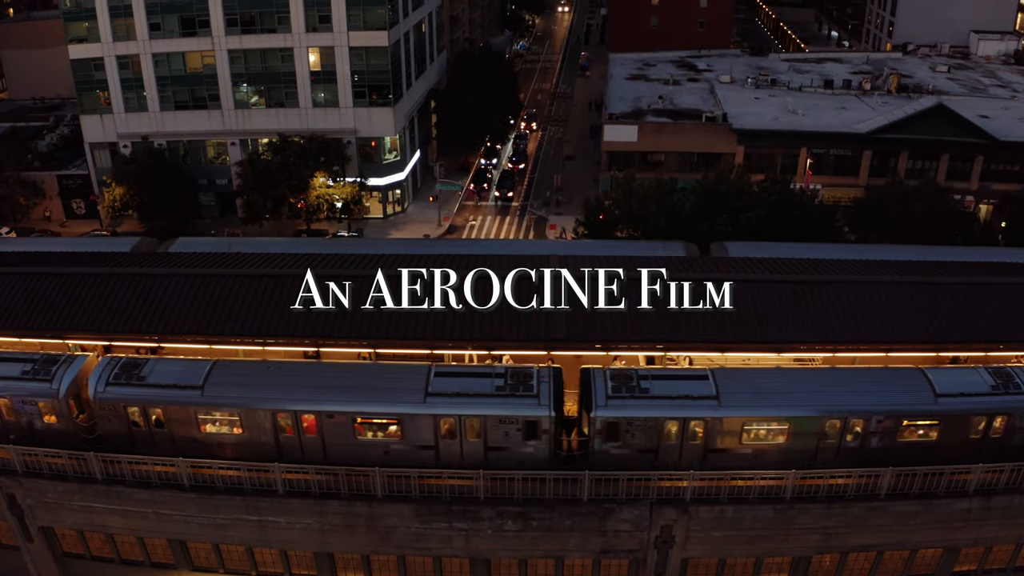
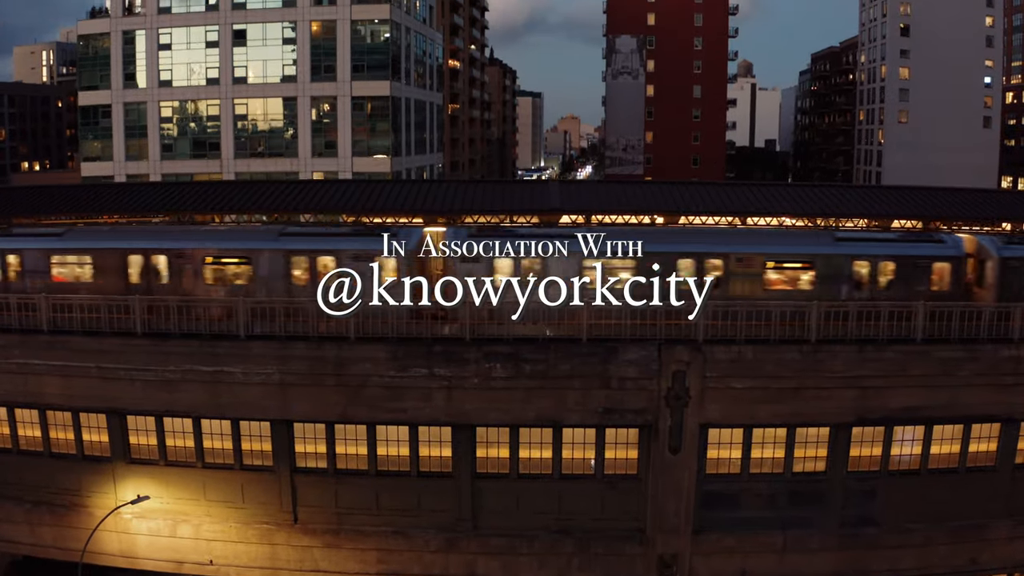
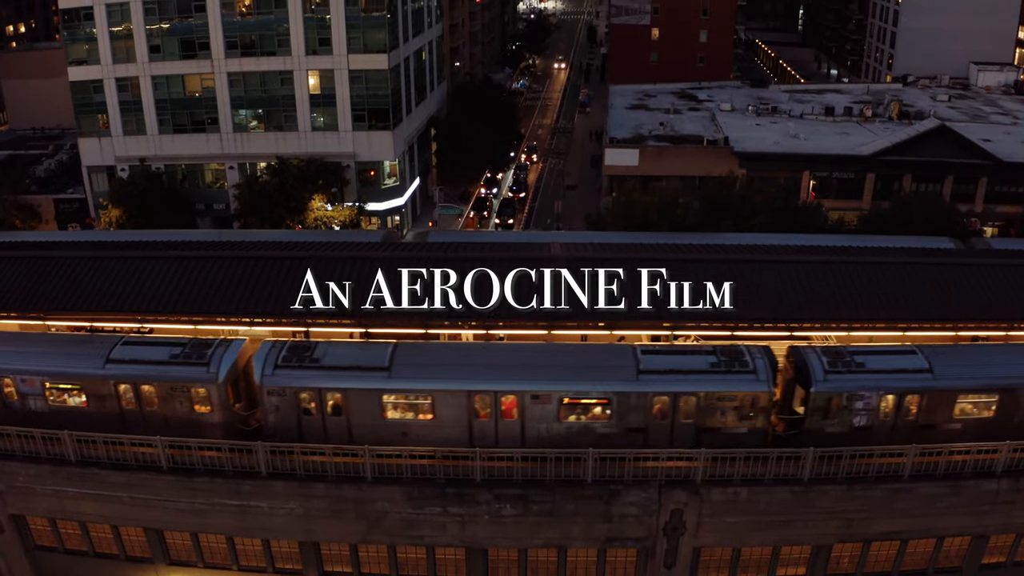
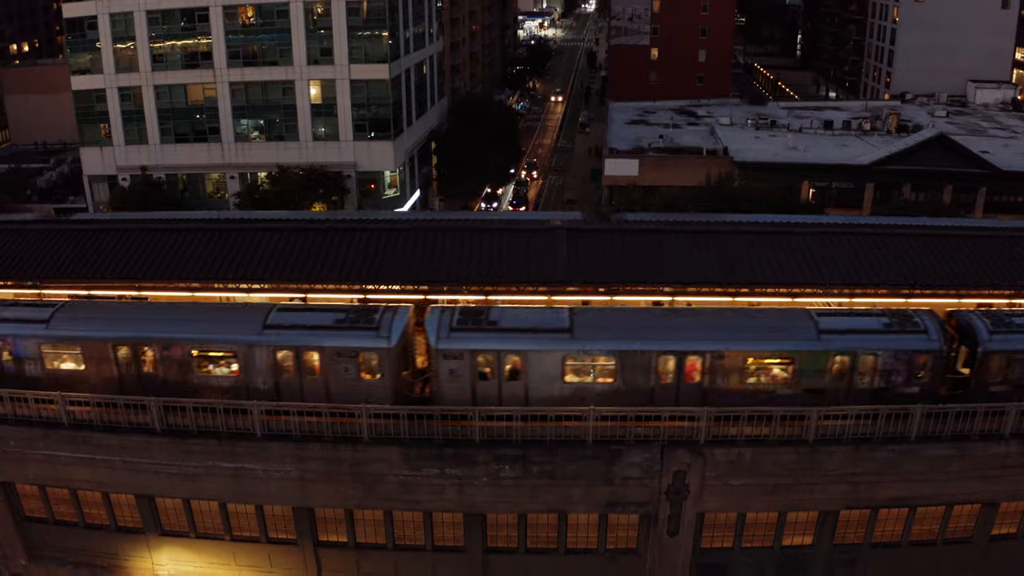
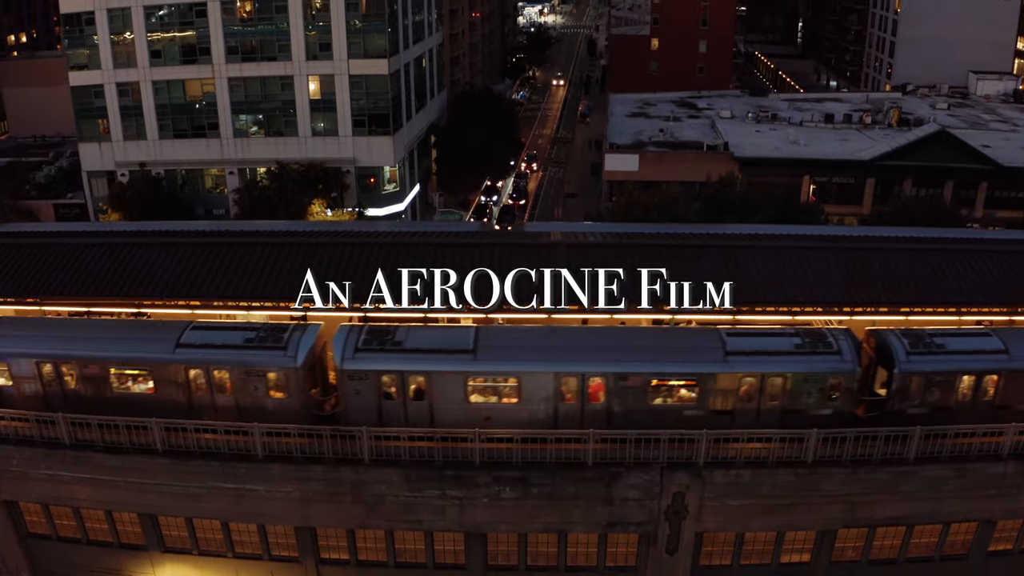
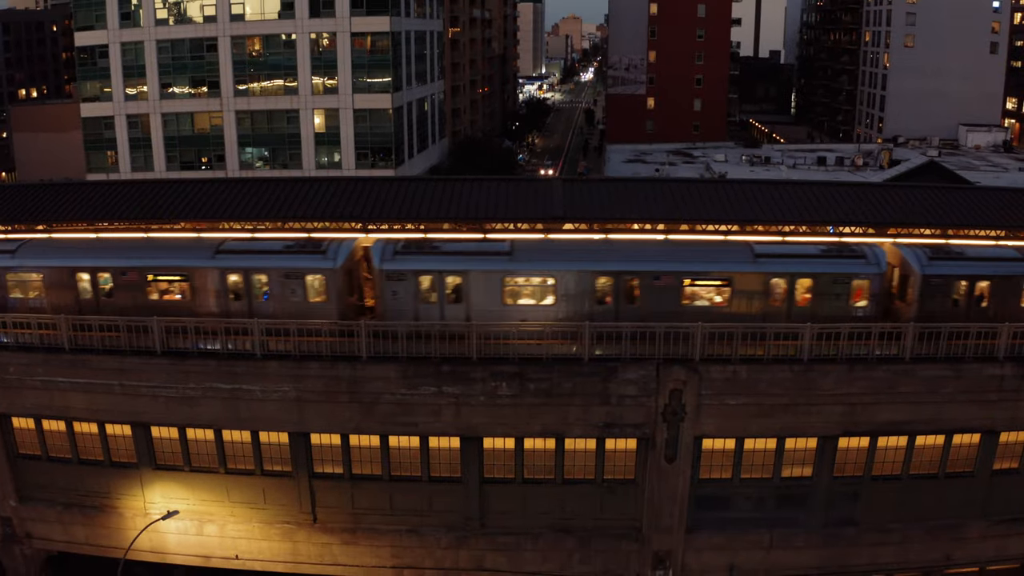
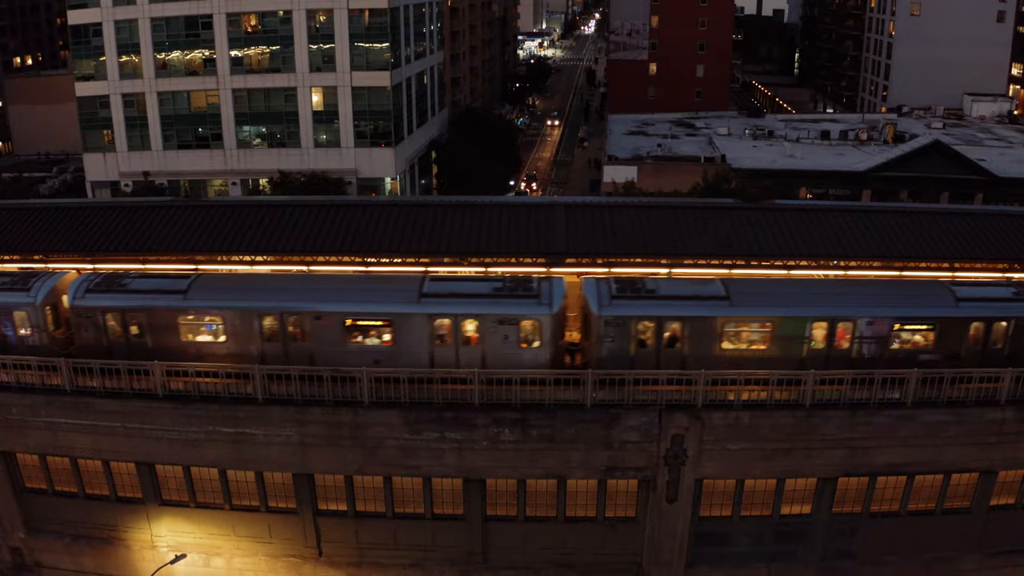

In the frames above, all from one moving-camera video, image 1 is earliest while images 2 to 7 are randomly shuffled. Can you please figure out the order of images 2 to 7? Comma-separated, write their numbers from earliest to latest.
3, 5, 4, 7, 6, 2
